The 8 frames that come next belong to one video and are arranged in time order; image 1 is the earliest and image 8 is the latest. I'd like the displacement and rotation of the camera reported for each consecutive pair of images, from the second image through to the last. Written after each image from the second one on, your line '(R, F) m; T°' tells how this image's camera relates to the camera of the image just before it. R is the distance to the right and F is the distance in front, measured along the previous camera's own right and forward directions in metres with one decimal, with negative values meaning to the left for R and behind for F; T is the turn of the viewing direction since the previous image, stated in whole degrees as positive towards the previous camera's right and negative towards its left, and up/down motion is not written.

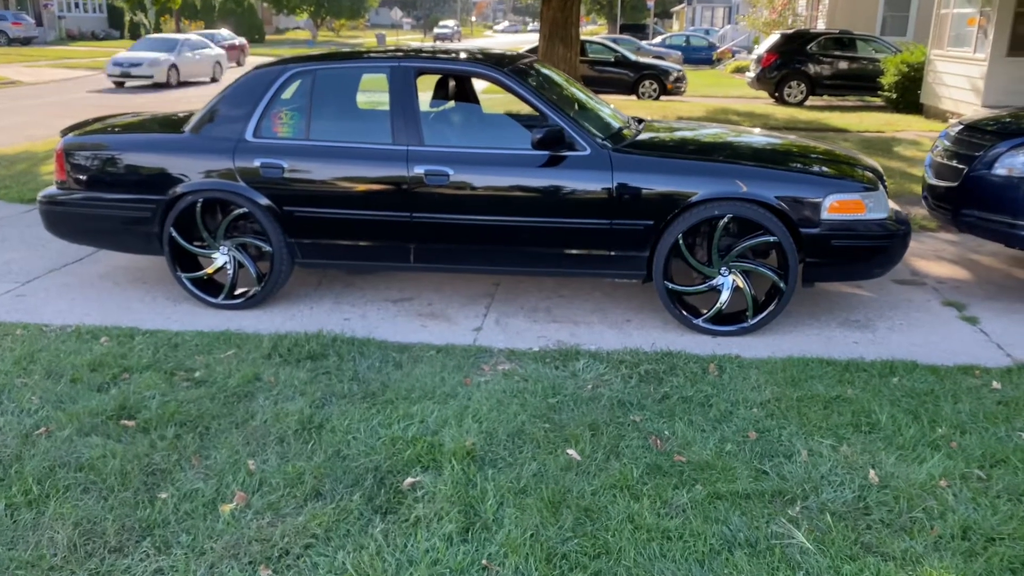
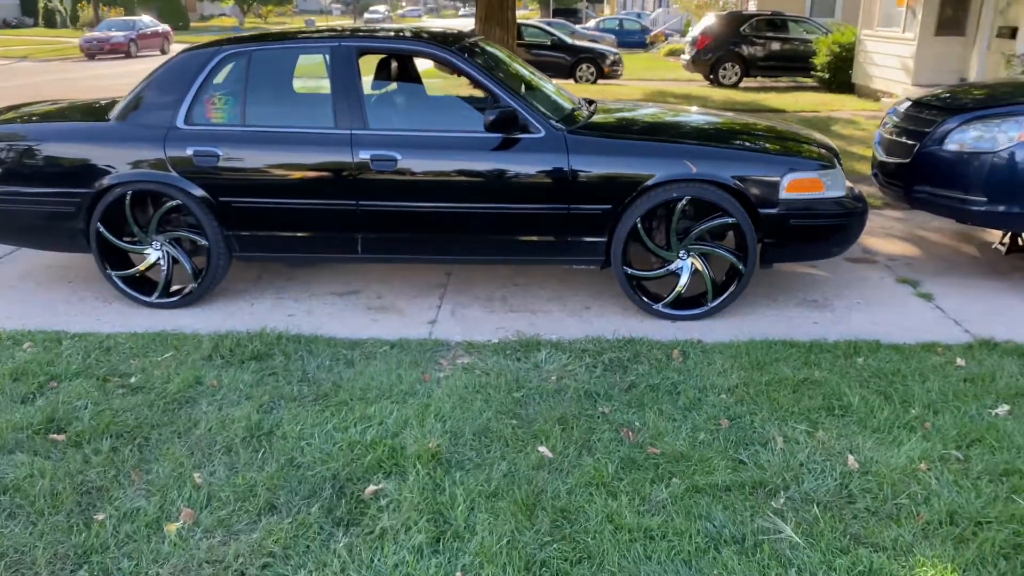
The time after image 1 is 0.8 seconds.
(-0.1, +0.2) m; +4°
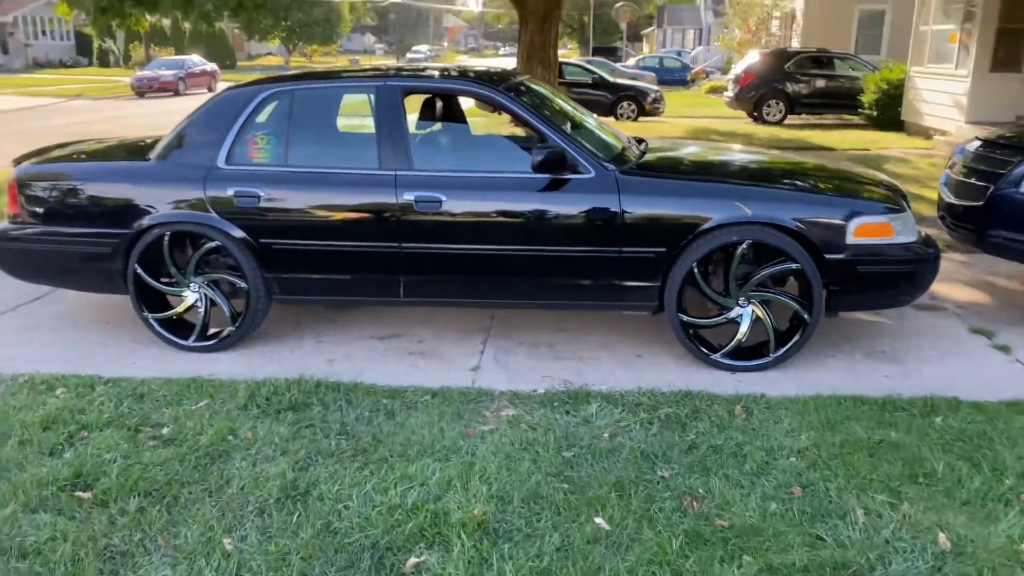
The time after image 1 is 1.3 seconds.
(-0.1, +0.2) m; -2°
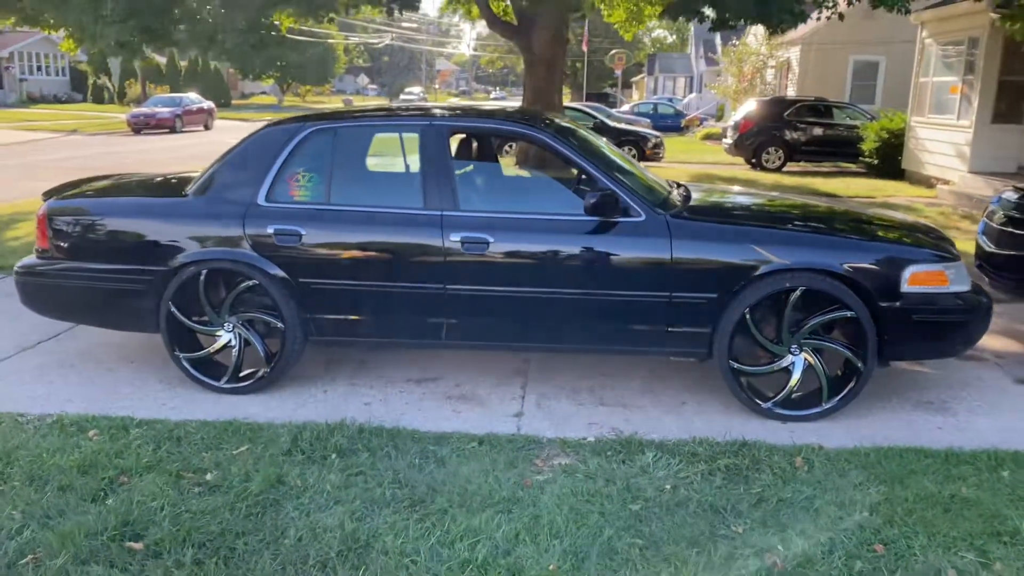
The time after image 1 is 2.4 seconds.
(-0.3, +0.1) m; +1°
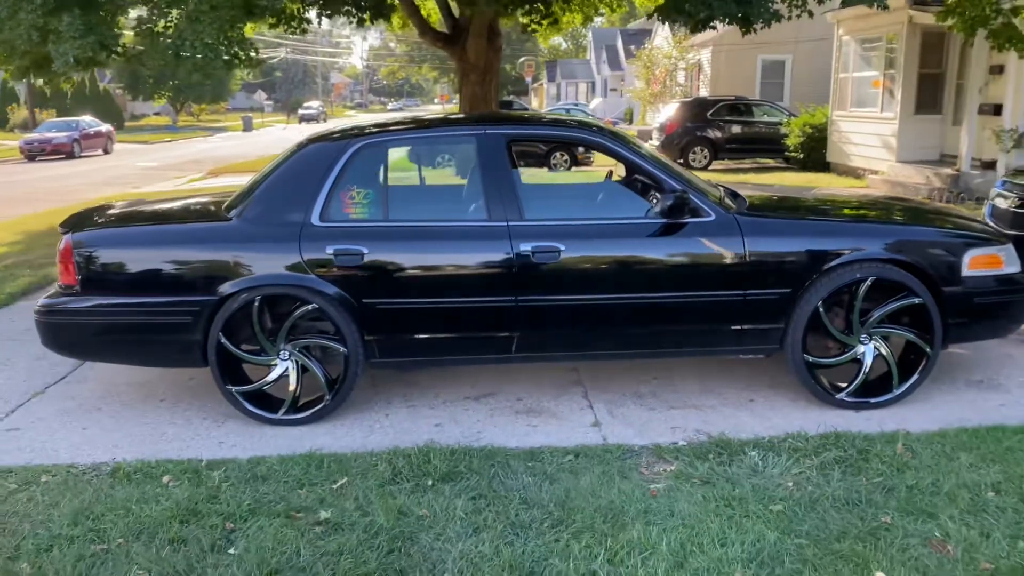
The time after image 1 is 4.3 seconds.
(-0.9, +0.1) m; +6°
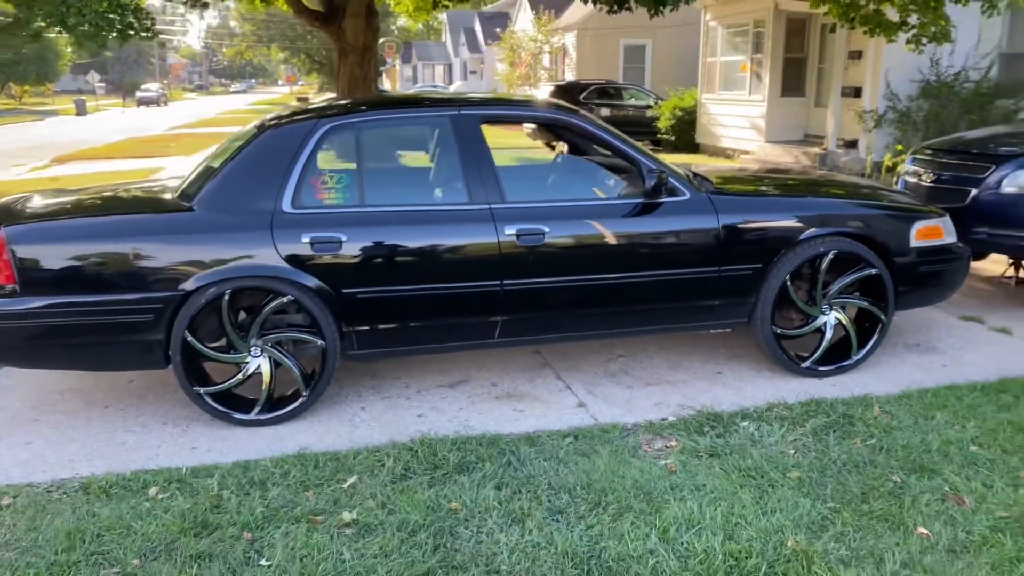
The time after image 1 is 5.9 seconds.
(-0.6, +0.1) m; +10°
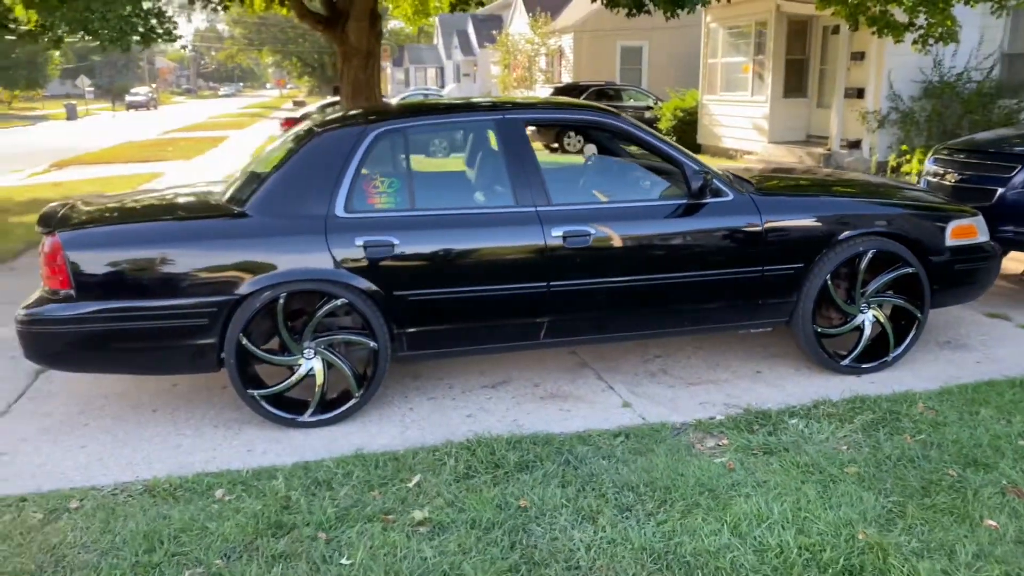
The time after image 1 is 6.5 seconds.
(-0.3, -0.1) m; +1°
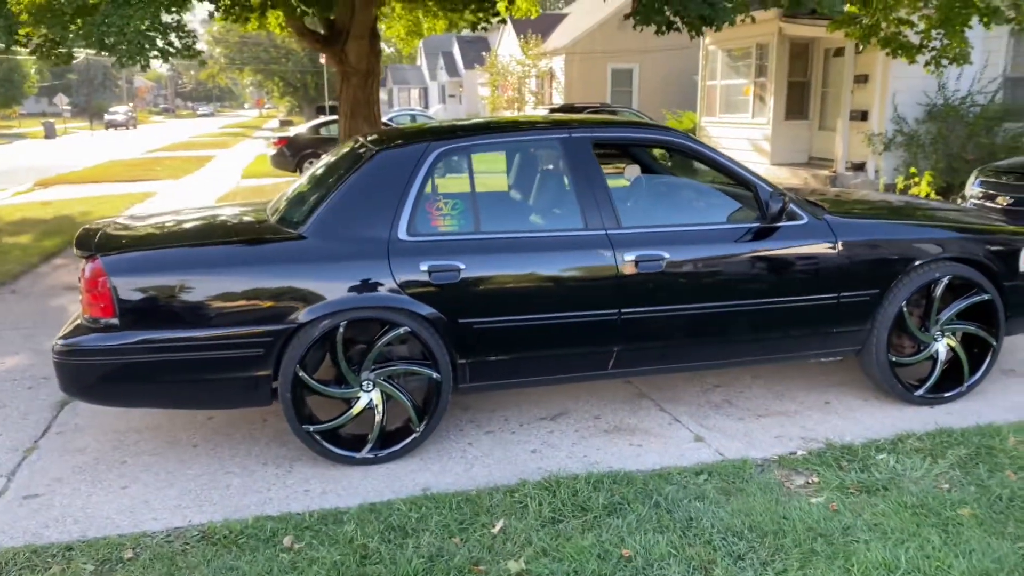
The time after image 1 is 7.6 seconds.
(-0.4, +0.2) m; +1°
